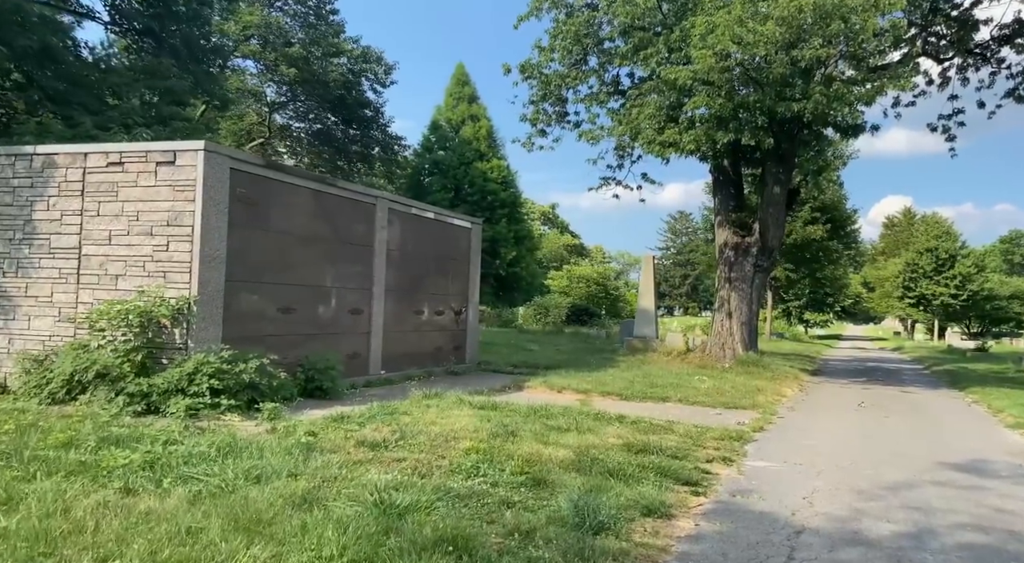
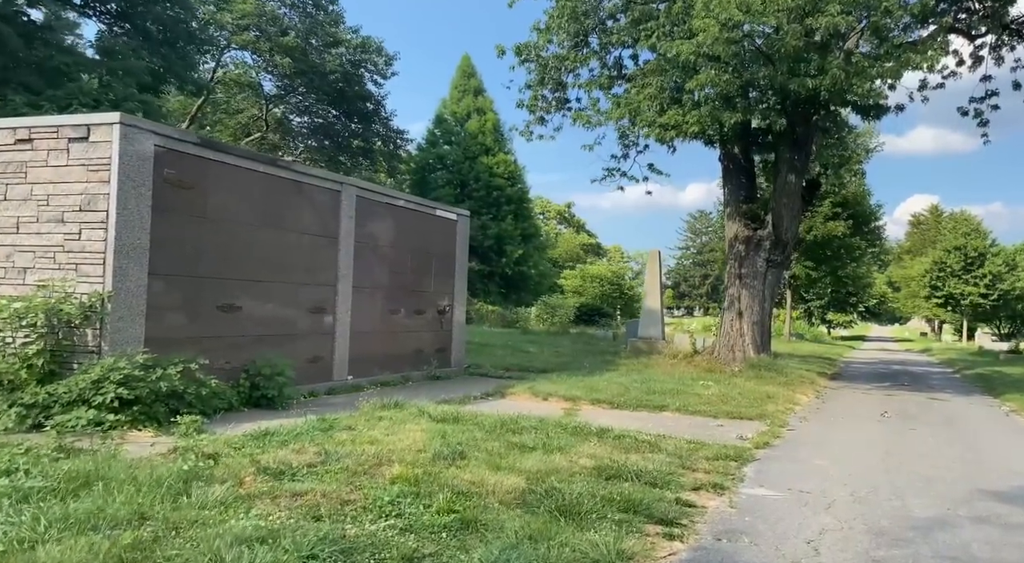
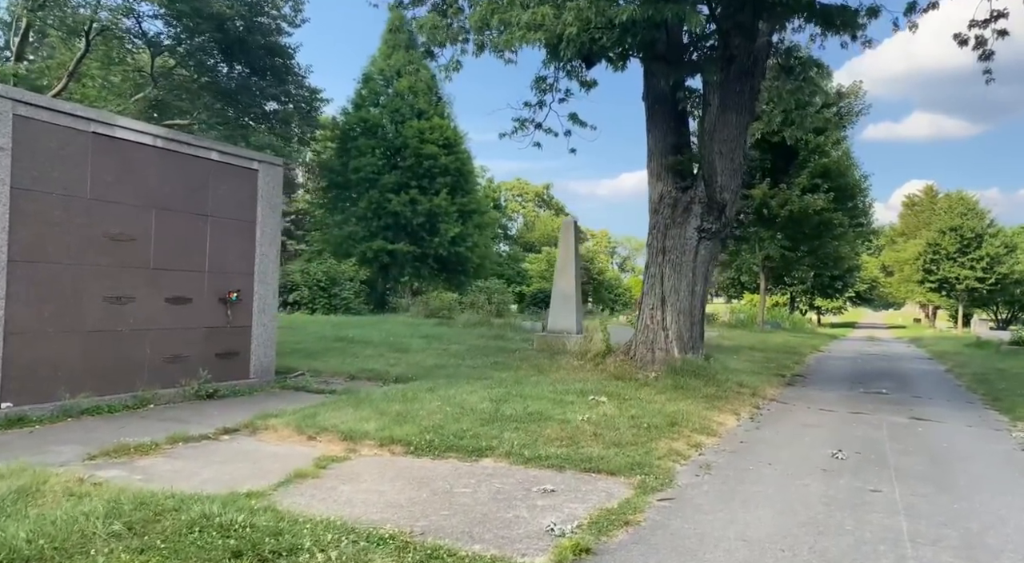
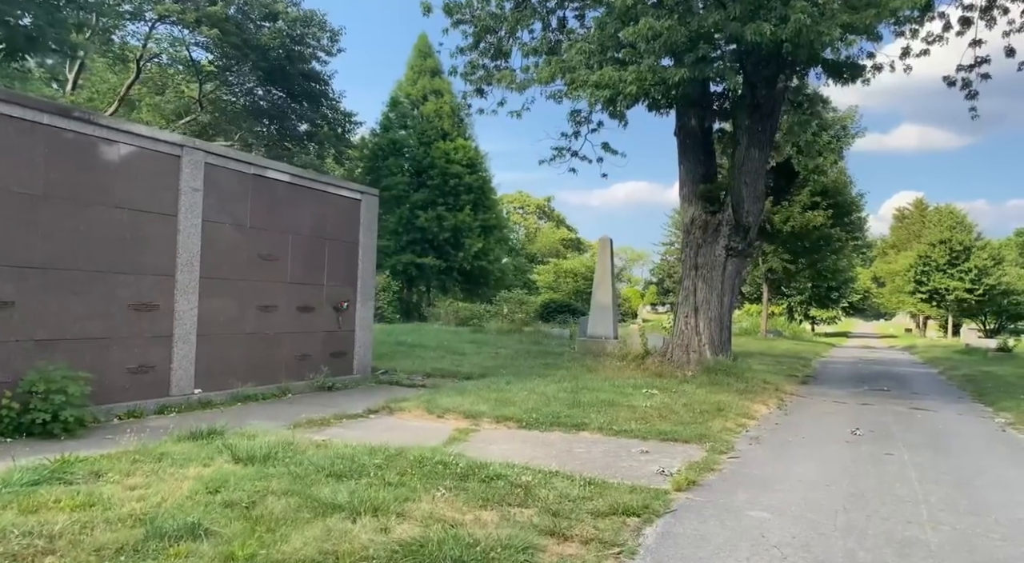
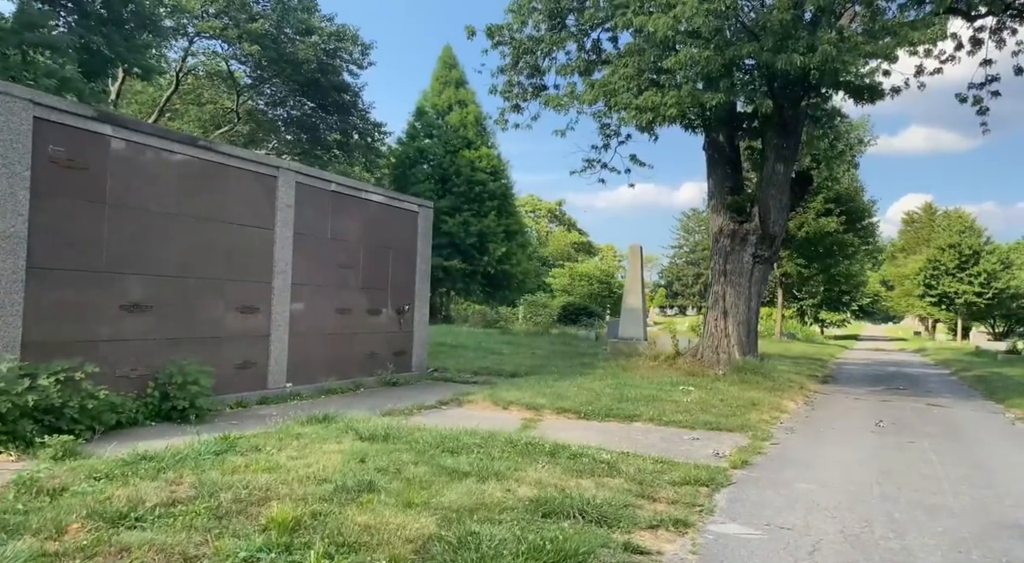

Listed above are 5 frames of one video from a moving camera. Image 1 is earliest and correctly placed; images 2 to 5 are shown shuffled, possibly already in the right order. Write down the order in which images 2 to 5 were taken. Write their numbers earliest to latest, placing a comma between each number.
2, 5, 4, 3
